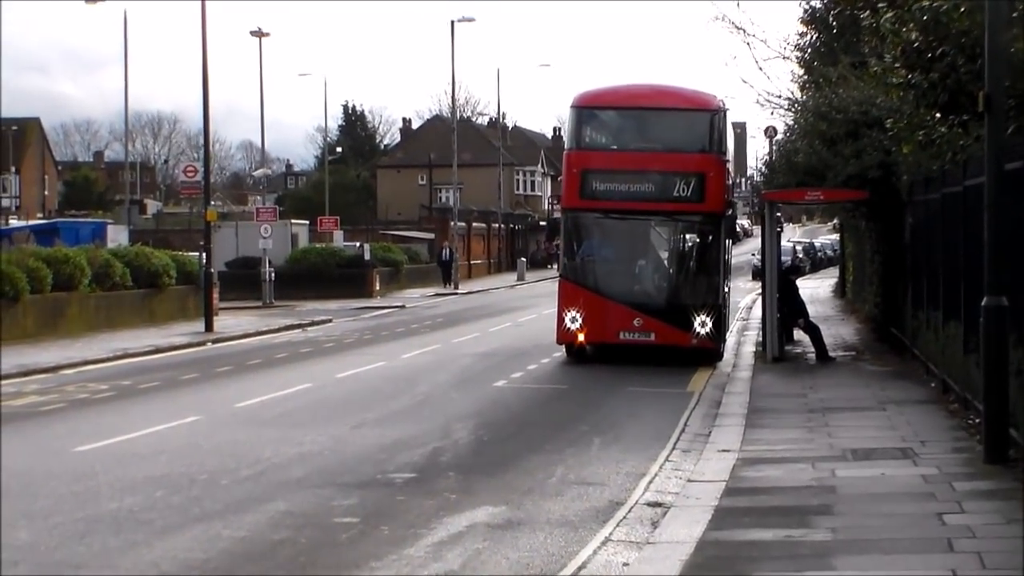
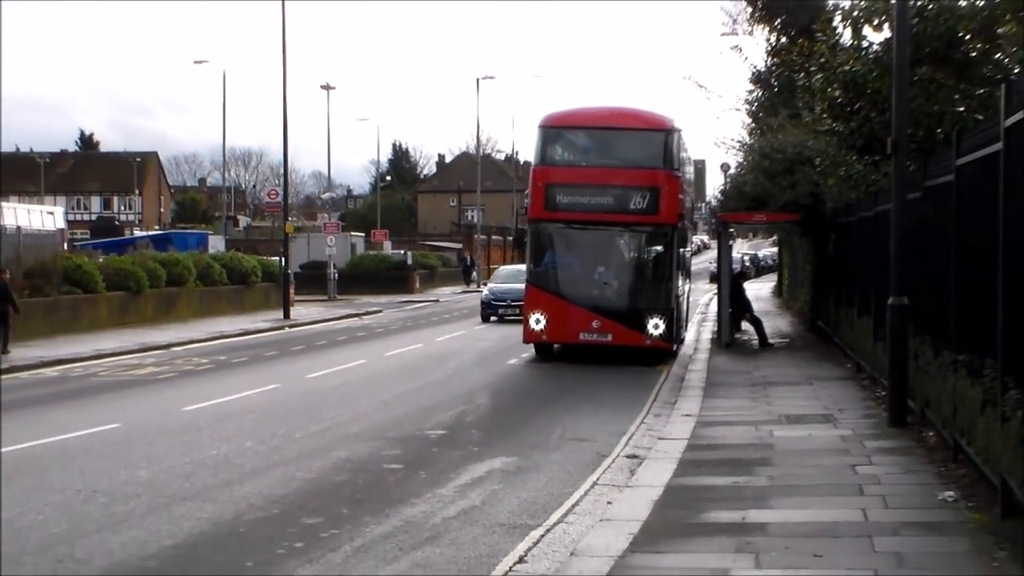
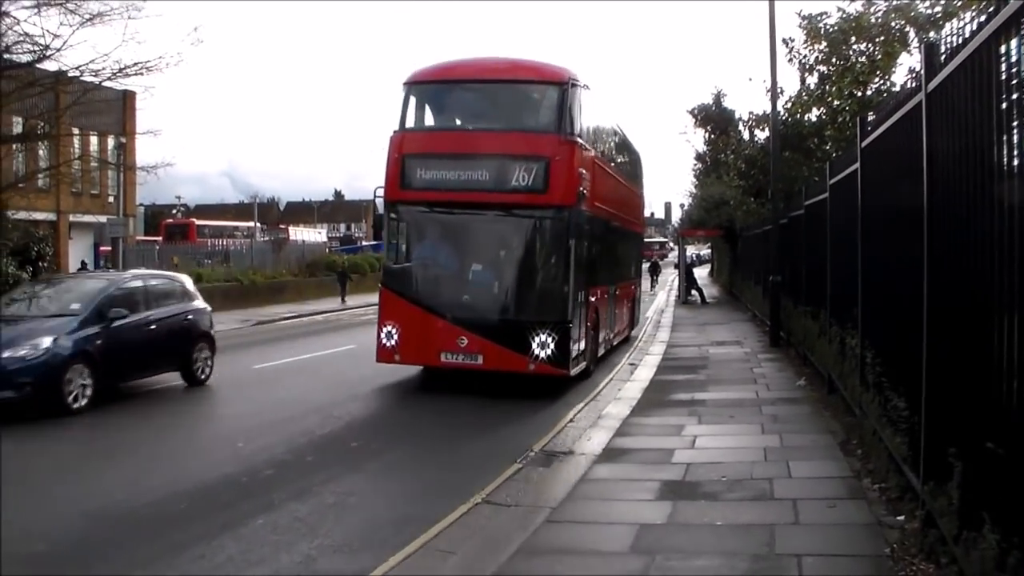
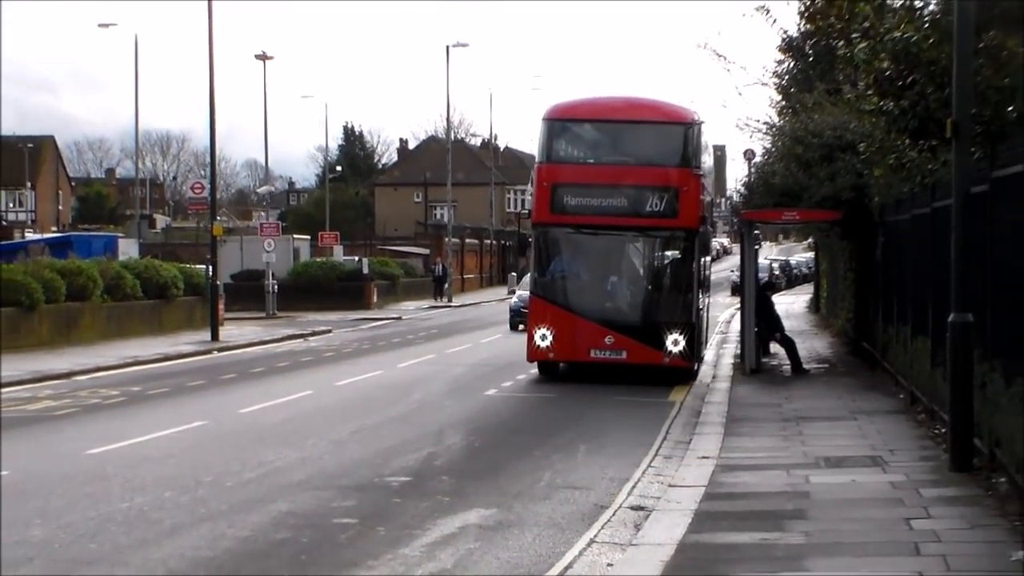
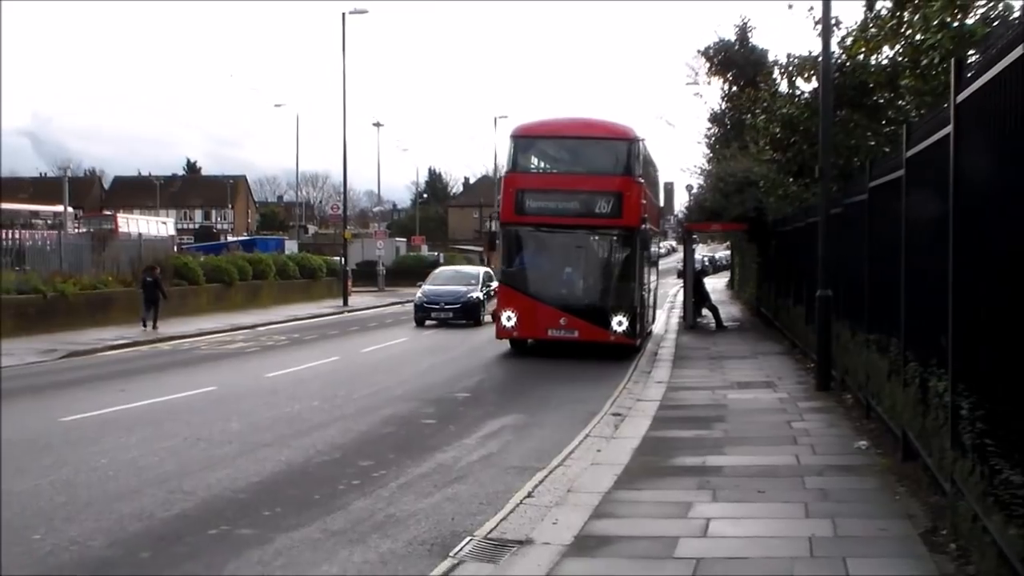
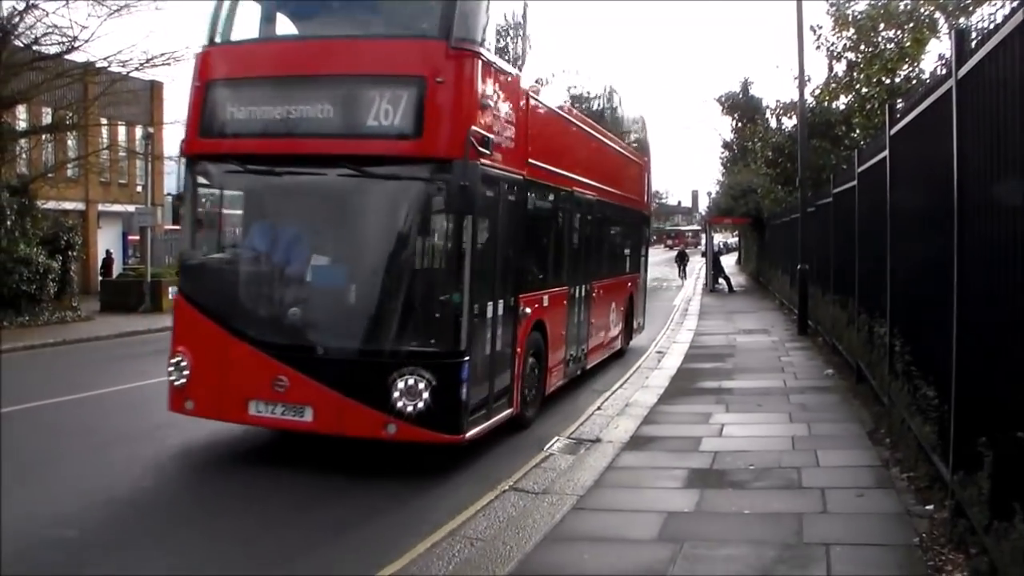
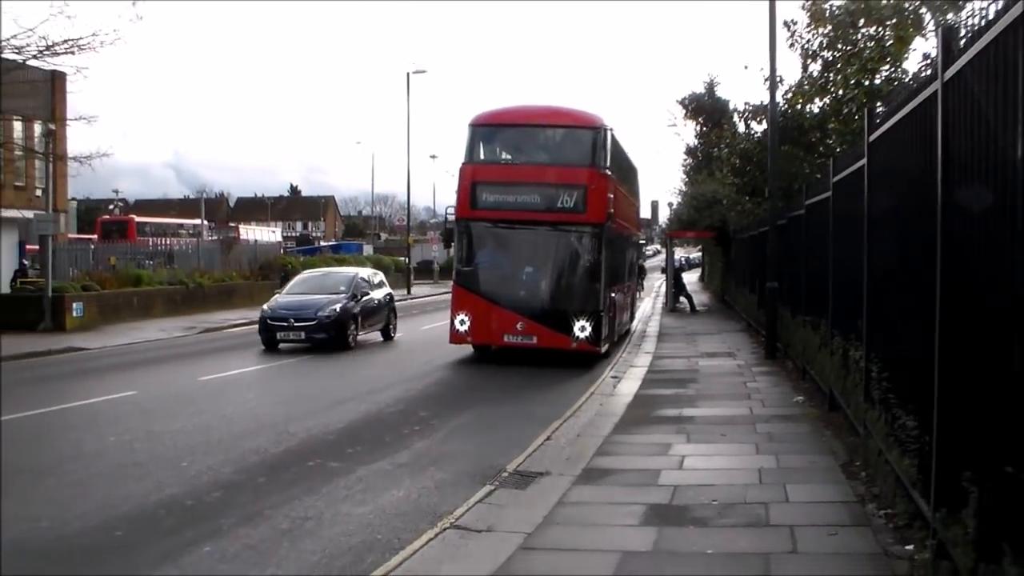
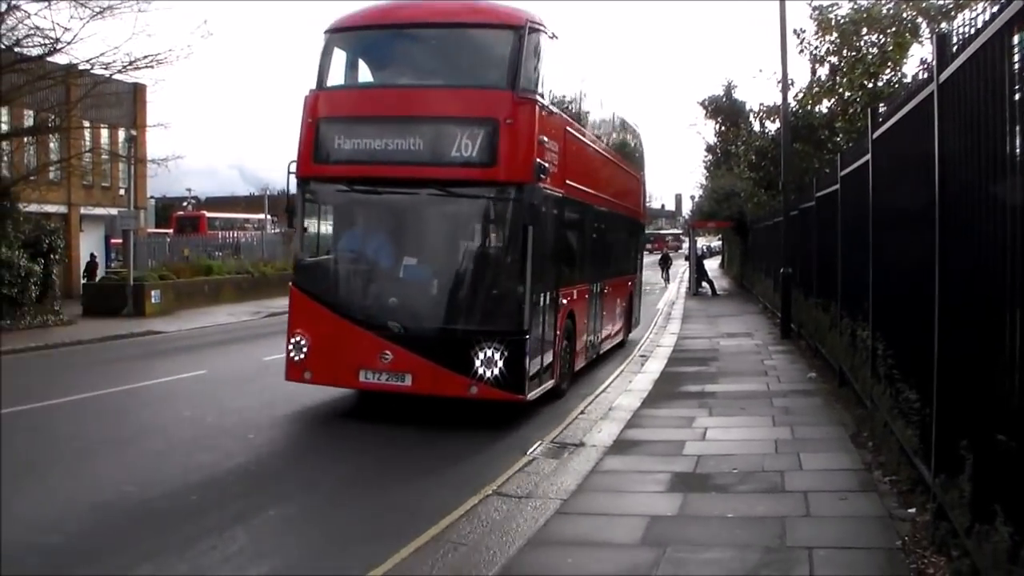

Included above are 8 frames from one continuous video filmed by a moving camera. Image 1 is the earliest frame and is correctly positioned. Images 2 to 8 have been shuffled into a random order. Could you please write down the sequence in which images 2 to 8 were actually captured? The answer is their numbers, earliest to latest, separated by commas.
4, 2, 5, 7, 3, 8, 6
